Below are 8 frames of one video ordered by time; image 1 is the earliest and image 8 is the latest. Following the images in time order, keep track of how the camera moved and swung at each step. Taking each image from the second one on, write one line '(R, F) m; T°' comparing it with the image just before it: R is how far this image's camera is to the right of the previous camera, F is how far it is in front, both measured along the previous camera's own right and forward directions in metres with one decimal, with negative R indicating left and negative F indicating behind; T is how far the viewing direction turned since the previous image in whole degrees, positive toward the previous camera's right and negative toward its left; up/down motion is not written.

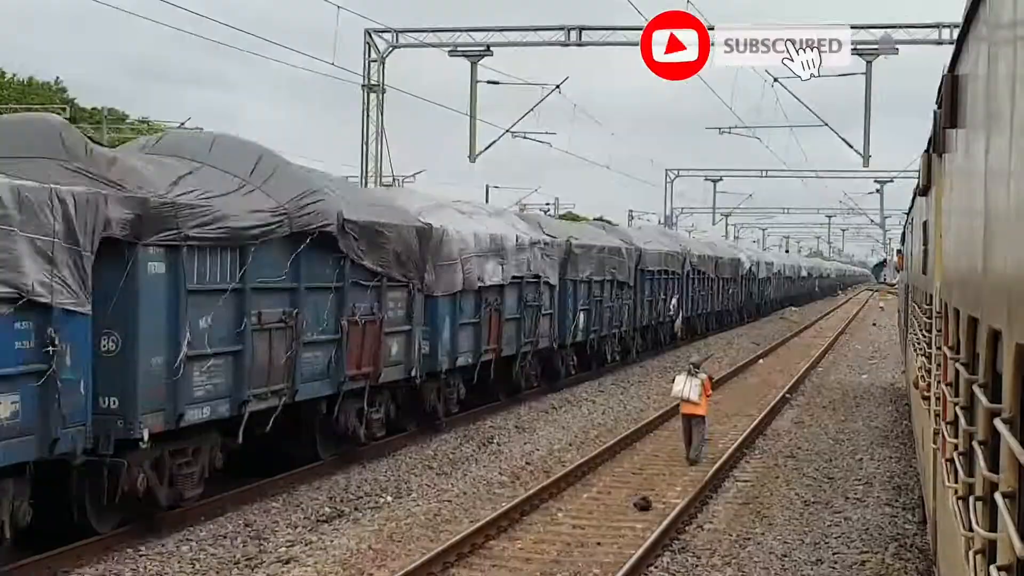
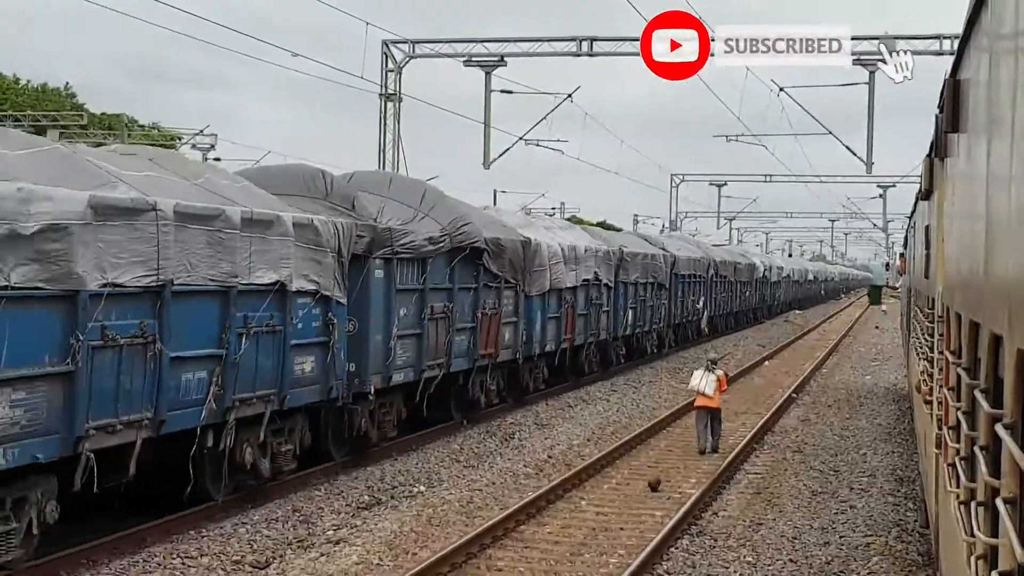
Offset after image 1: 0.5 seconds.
(-0.3, -0.7) m; 0°
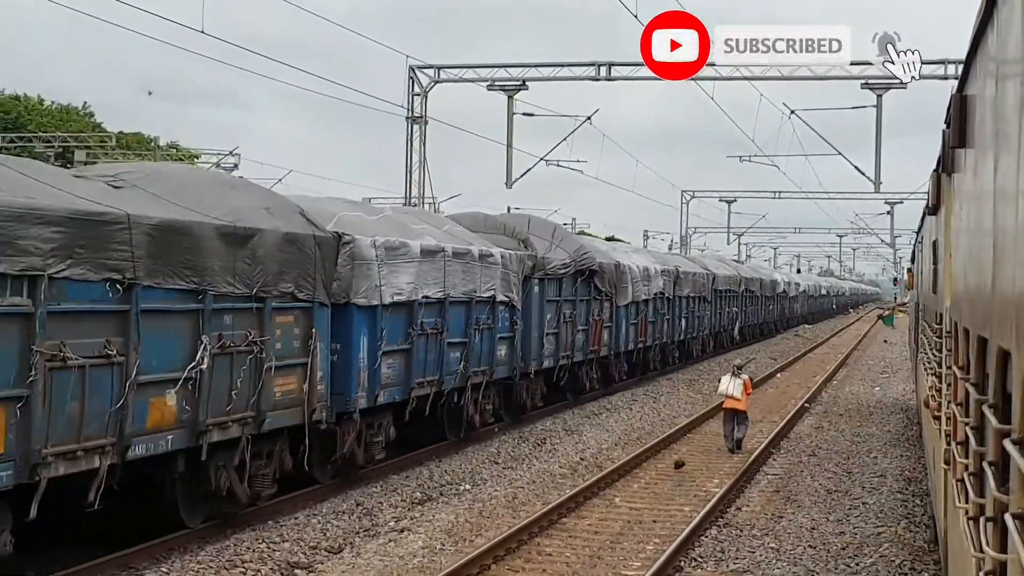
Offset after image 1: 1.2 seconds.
(-0.4, -1.0) m; 0°
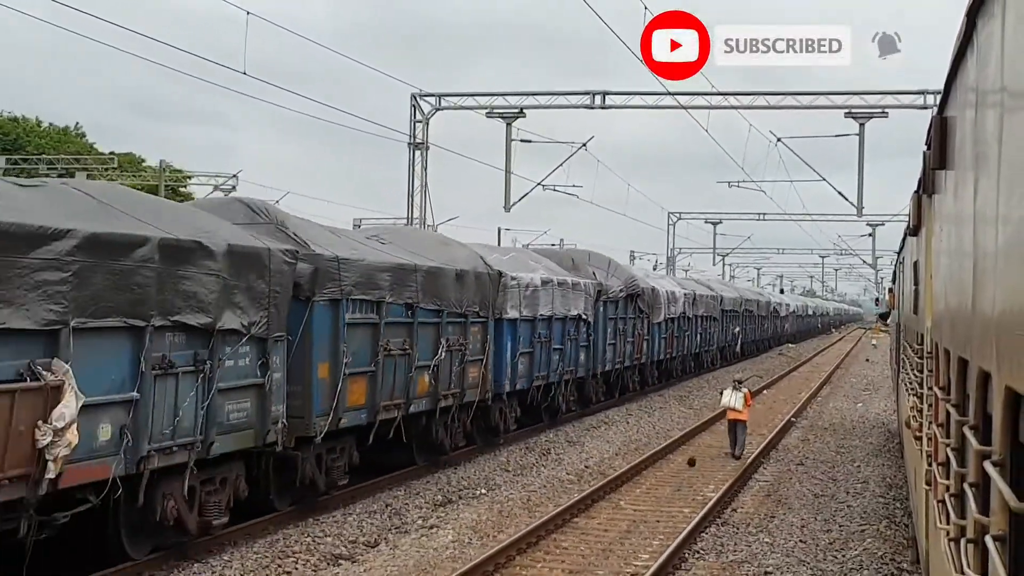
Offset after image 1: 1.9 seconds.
(-0.4, -1.0) m; +1°
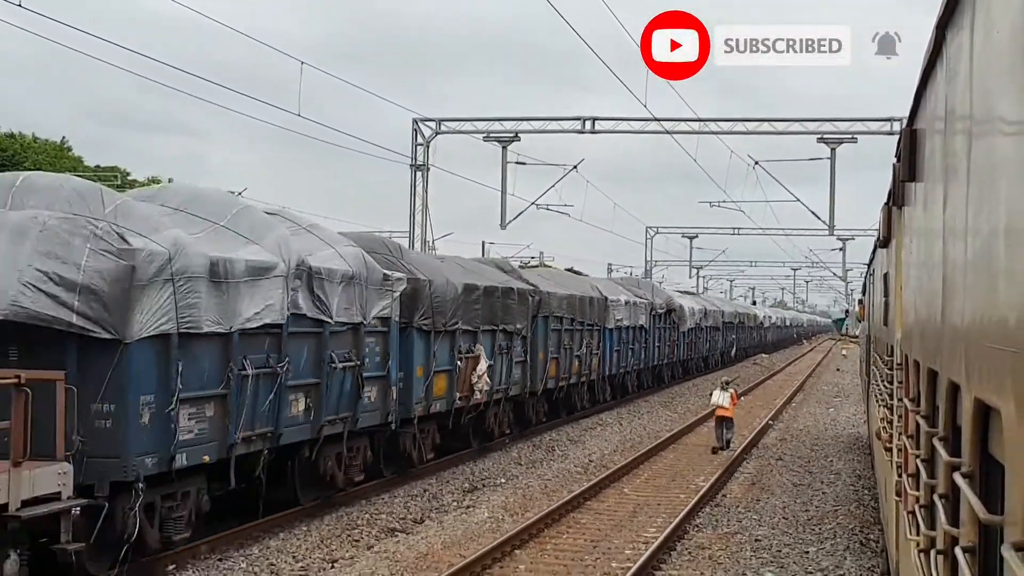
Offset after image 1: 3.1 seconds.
(-0.6, -1.7) m; +2°
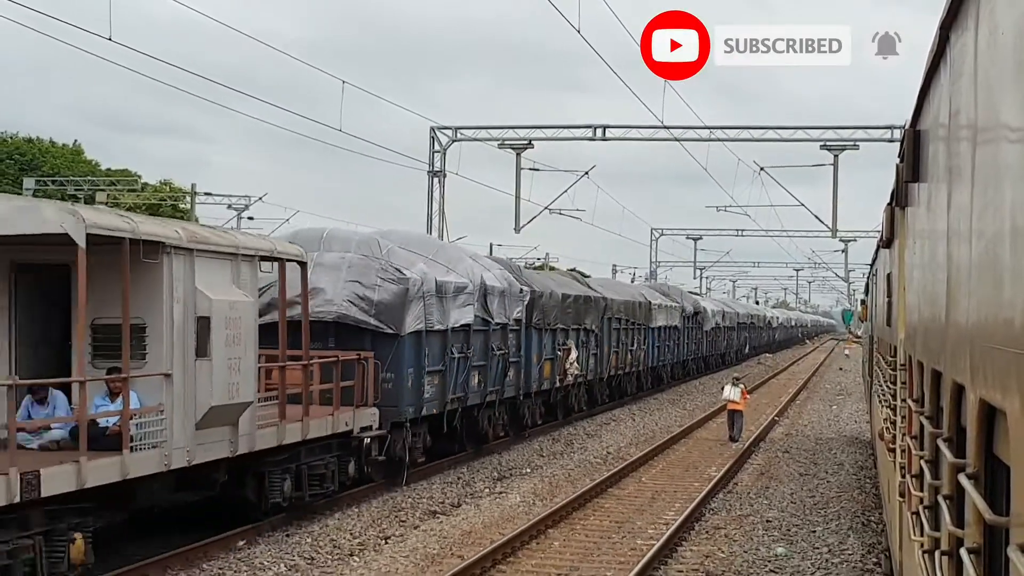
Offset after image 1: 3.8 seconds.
(-0.3, -1.0) m; 0°
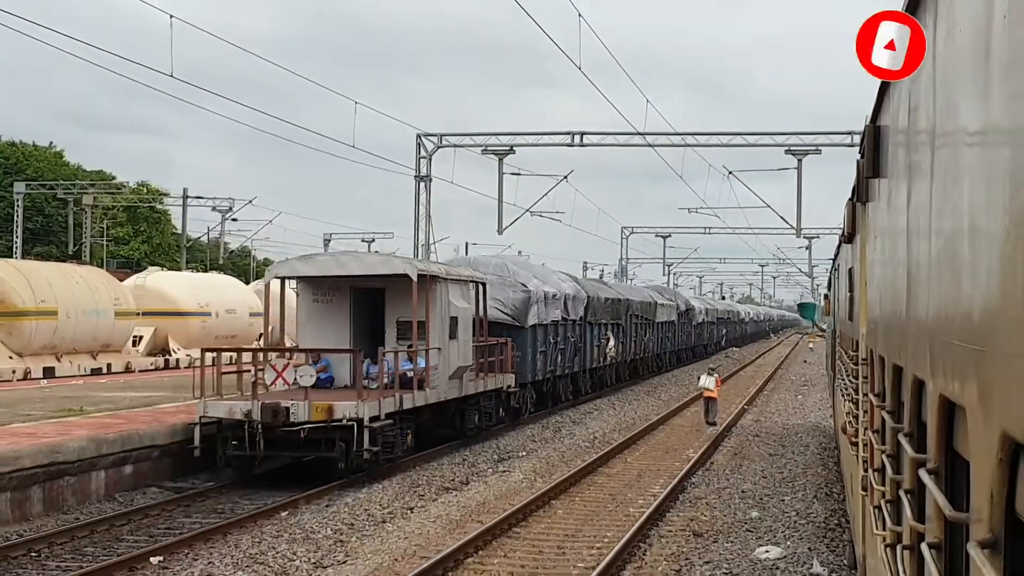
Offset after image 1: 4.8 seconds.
(-0.5, -1.5) m; +2°
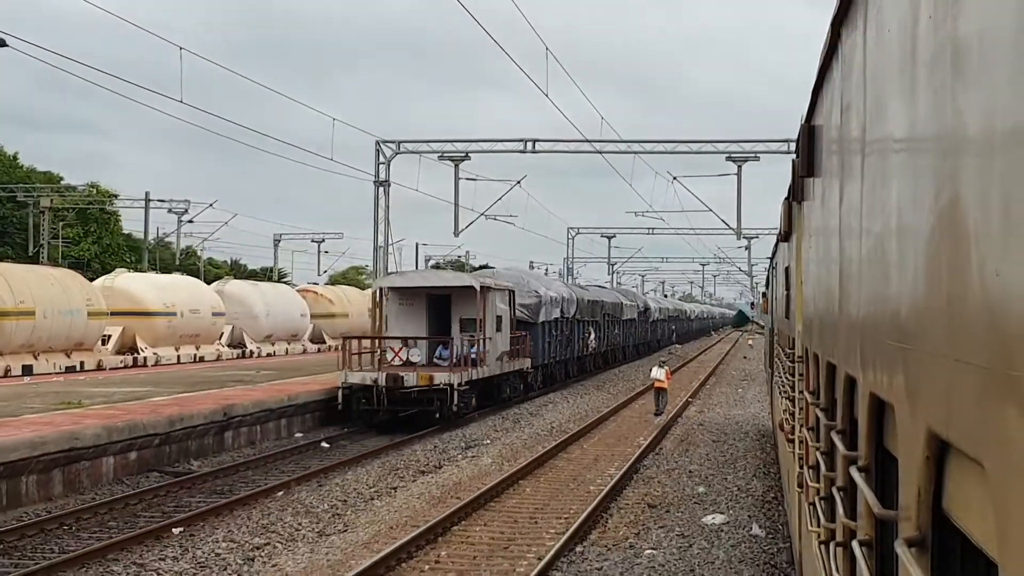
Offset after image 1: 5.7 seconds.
(-0.4, -1.3) m; +3°
